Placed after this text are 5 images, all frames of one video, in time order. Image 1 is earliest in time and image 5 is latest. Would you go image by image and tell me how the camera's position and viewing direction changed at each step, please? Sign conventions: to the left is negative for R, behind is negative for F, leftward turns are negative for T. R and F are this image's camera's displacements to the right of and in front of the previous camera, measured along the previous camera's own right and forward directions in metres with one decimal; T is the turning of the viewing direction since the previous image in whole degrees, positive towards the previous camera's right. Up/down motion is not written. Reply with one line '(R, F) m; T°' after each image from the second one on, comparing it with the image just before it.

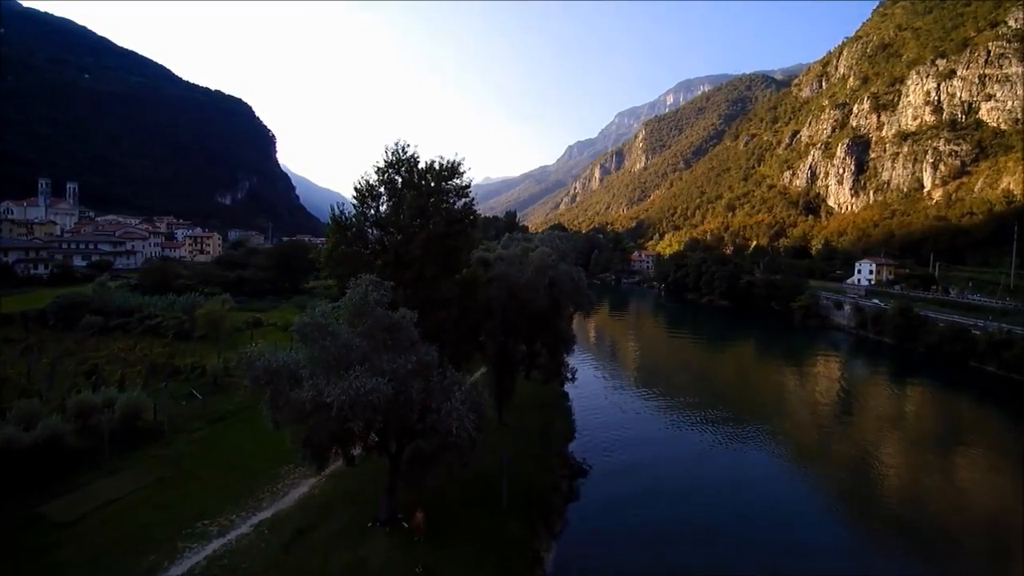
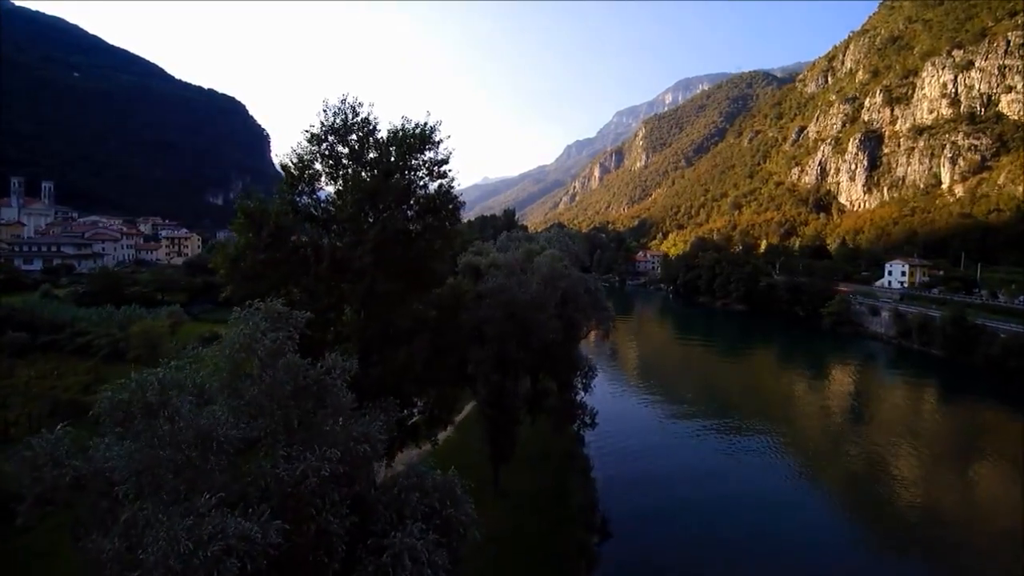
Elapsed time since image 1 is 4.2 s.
(0.0, +5.0) m; 0°
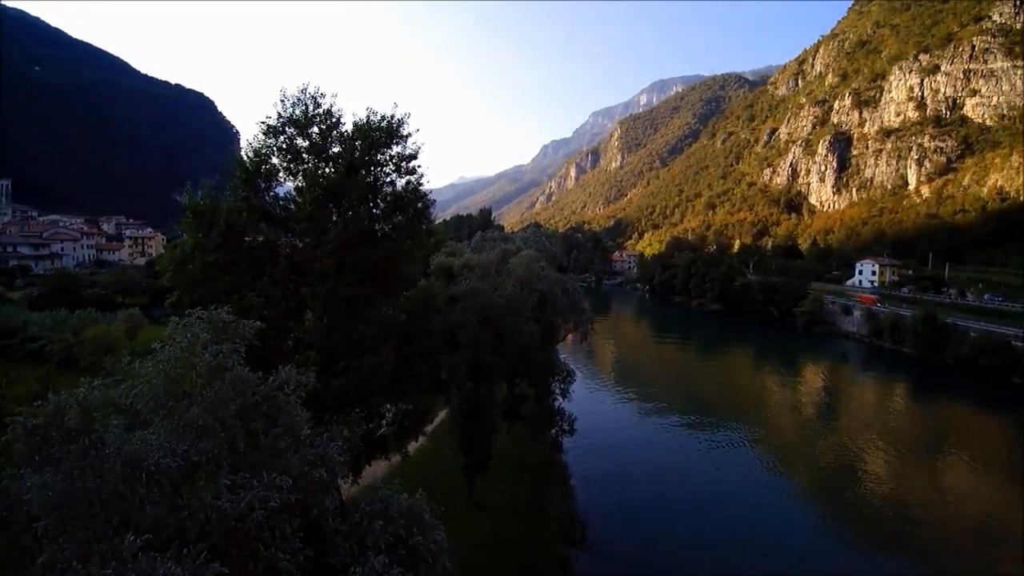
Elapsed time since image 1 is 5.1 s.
(0.0, +0.6) m; +2°
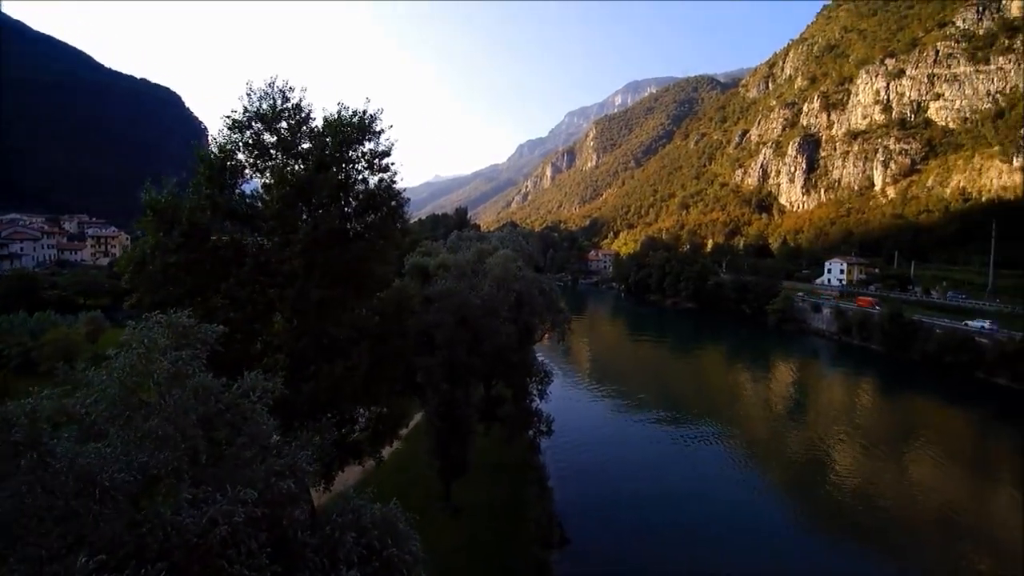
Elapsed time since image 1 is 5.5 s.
(0.0, +0.2) m; +2°
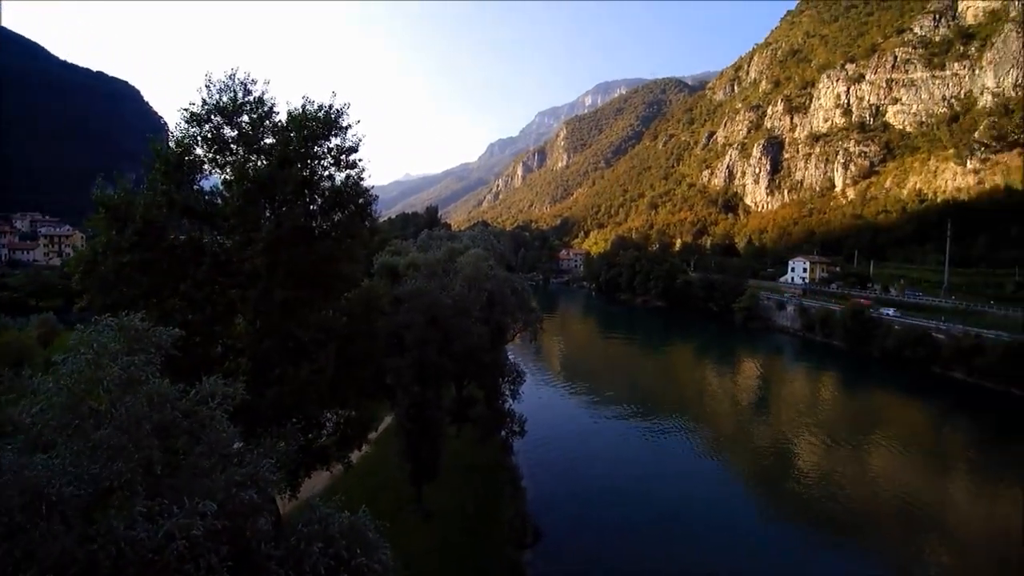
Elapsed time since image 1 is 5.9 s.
(0.0, +0.1) m; +3°
